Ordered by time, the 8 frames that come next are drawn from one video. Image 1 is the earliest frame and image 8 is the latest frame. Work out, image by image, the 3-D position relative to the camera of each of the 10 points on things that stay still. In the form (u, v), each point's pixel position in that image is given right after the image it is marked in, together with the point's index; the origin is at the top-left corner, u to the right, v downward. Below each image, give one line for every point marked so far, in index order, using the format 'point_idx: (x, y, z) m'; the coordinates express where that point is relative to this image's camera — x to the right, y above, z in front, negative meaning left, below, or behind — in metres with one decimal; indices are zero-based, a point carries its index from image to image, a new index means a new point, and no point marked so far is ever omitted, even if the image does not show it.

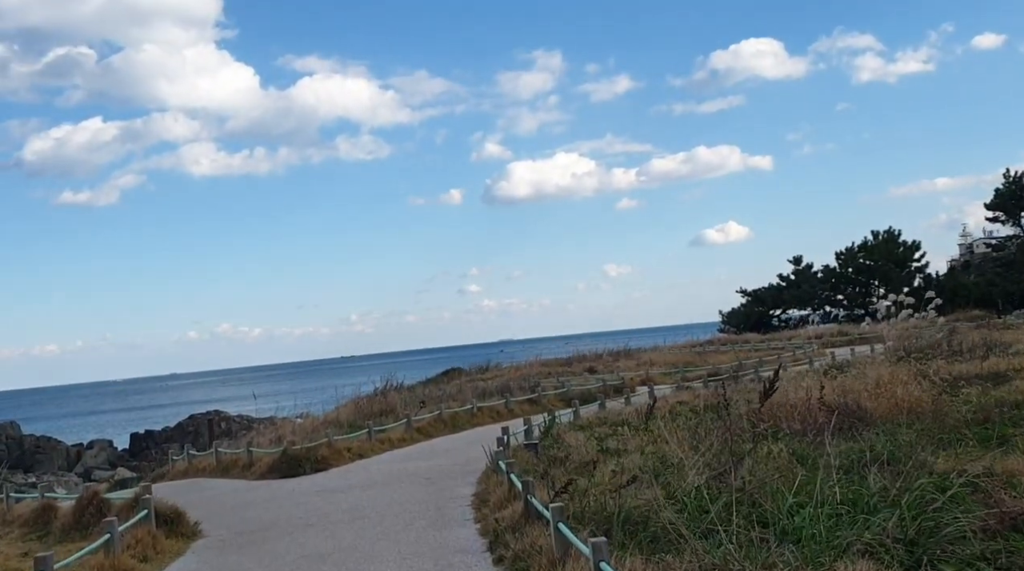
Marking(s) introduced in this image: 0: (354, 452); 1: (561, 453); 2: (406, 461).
0: (-3.0, -3.2, +19.3) m
1: (+0.6, -2.1, +13.2) m
2: (-1.7, -3.0, +17.3) m
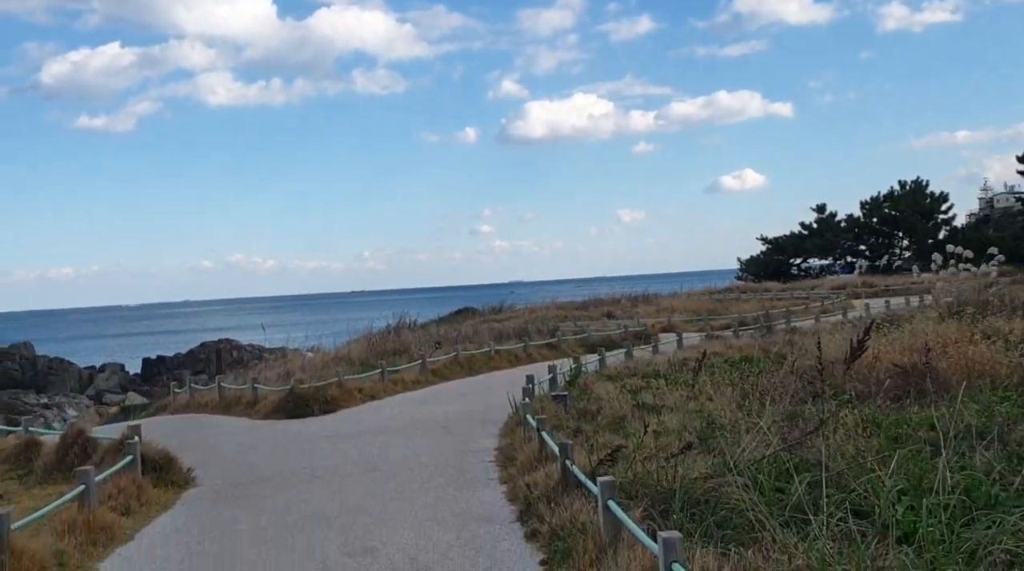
0: (-2.6, -2.0, +18.2) m
1: (+0.9, -1.4, +12.0) m
2: (-1.4, -1.9, +16.2) m
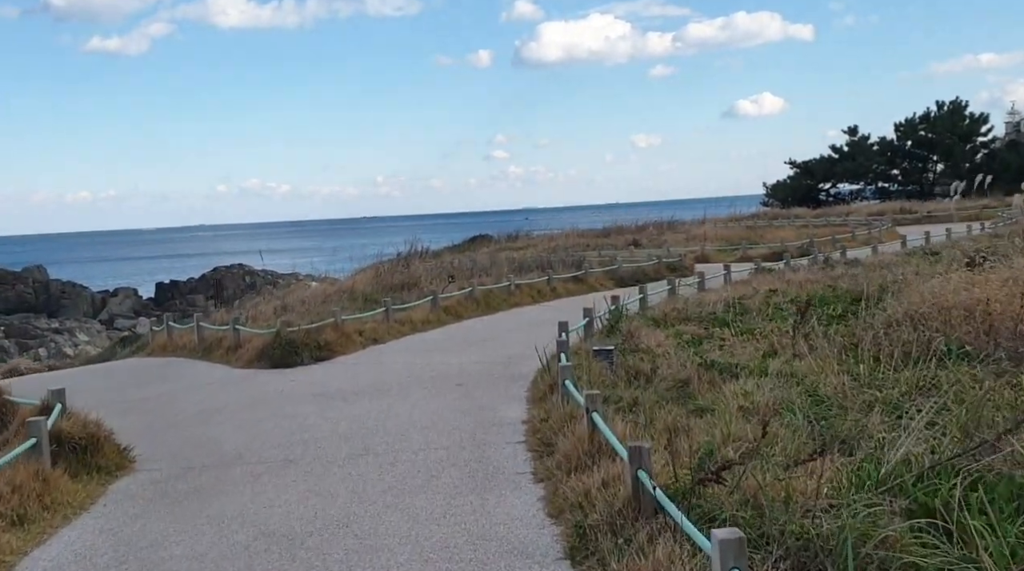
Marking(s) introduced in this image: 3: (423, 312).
0: (-2.2, -0.8, +15.7) m
1: (+1.2, -0.7, +9.5) m
2: (-1.1, -0.9, +13.7) m
3: (-1.5, -0.5, +17.6) m
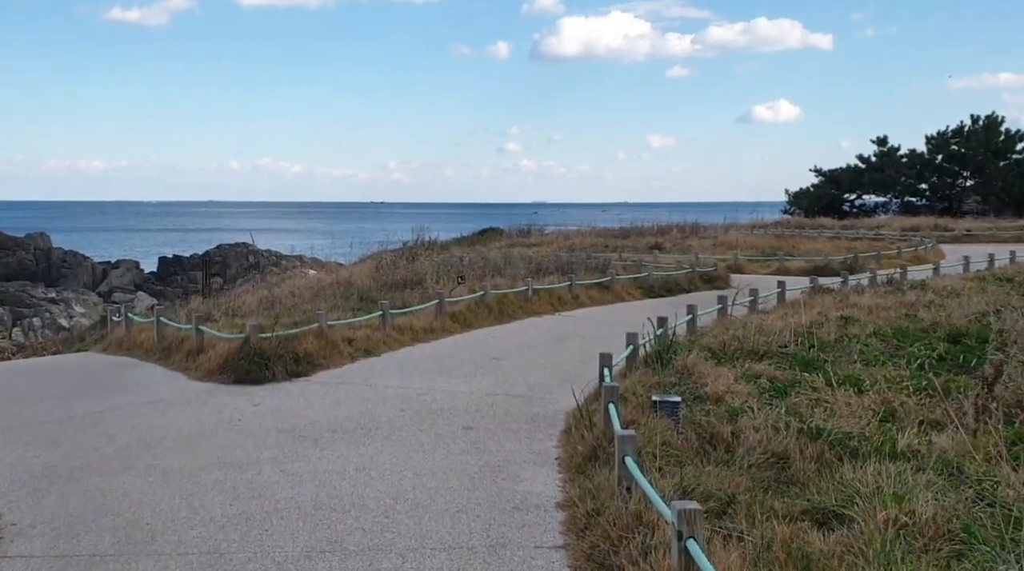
0: (-2.0, -0.8, +13.2) m
1: (+1.4, -0.9, +7.0) m
2: (-0.8, -1.0, +11.2) m
3: (-1.3, -0.5, +15.1) m
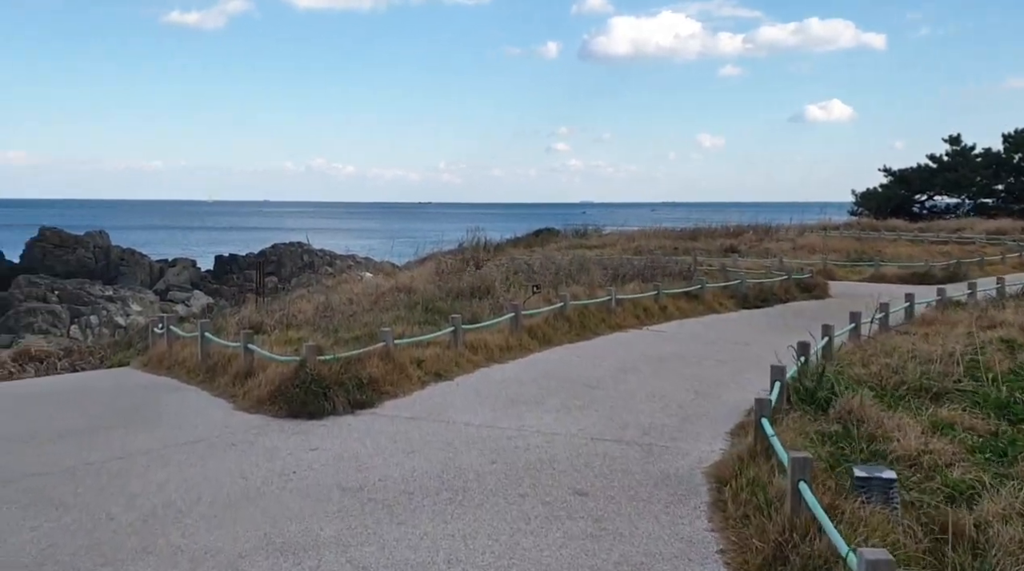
0: (-1.0, -1.0, +11.4) m
1: (+2.2, -1.1, +5.0) m
2: (+0.1, -1.1, +9.4) m
3: (-0.1, -0.7, +13.3) m
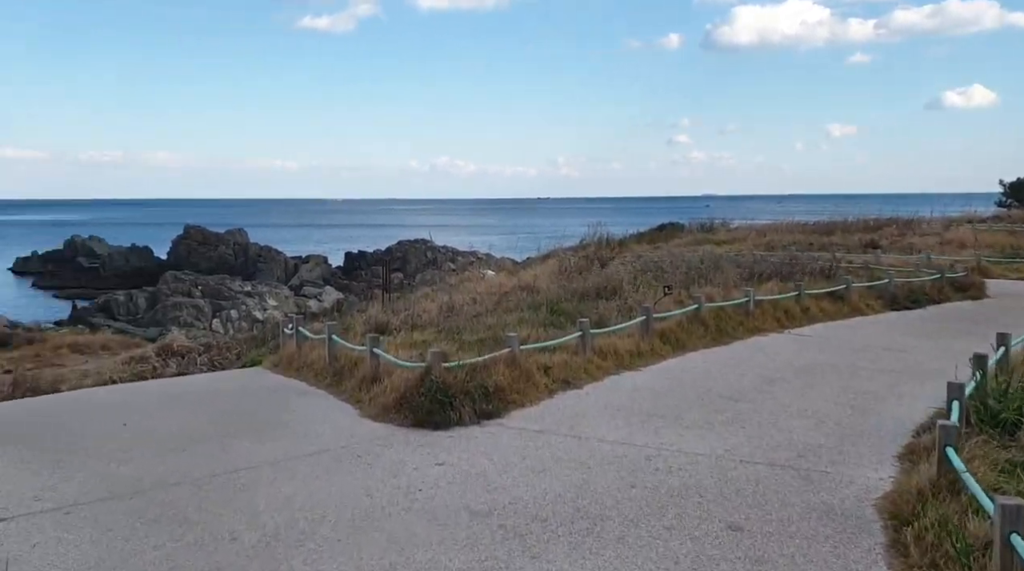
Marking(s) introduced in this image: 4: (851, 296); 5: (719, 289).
0: (+0.4, -1.0, +10.8) m
1: (+2.8, -1.2, +4.1) m
2: (+1.2, -1.2, +8.7) m
3: (+1.5, -0.7, +12.6) m
4: (+5.4, -0.2, +16.4) m
5: (+3.2, -0.1, +16.1) m
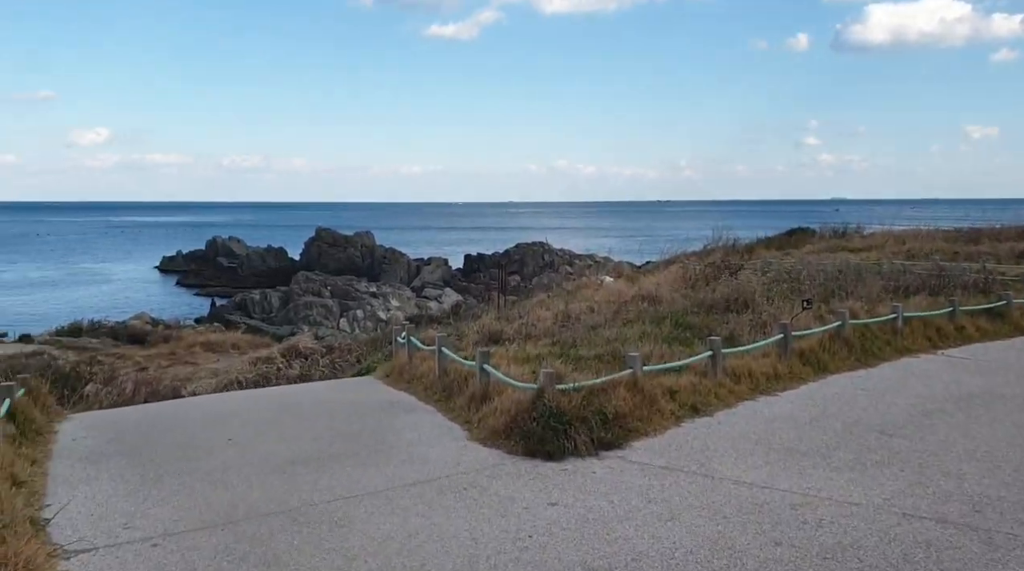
0: (+1.6, -1.1, +9.9) m
1: (+3.2, -1.3, +2.9) m
2: (+2.2, -1.3, +7.6) m
3: (+2.8, -0.9, +11.5) m
4: (+7.2, -0.4, +14.8) m
5: (+5.0, -0.3, +14.8) m
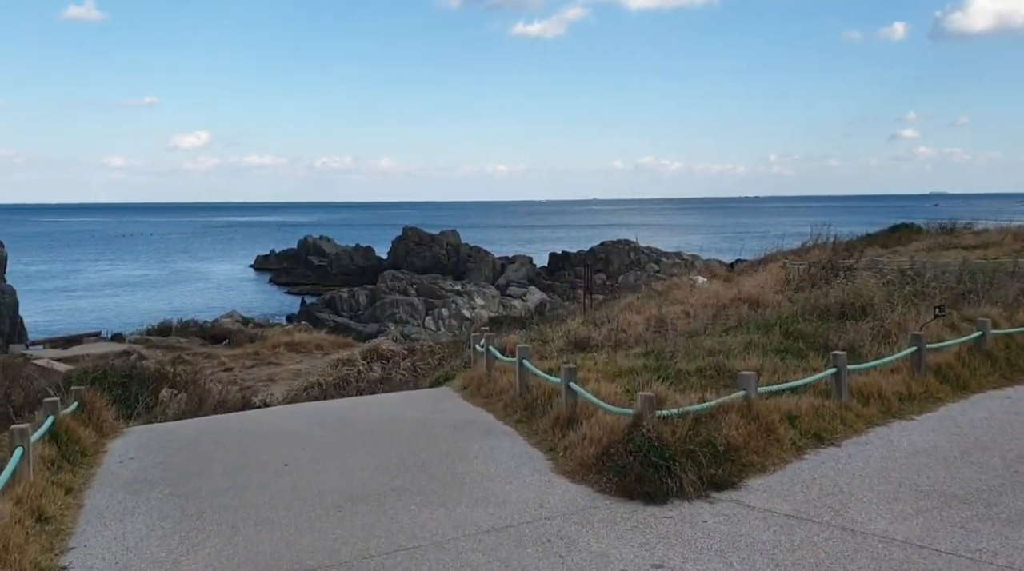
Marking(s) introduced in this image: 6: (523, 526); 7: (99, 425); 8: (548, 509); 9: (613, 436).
0: (+2.3, -1.2, +8.4) m
1: (+3.3, -1.4, +1.3) m
2: (+2.7, -1.4, +6.1) m
3: (+3.7, -0.9, +9.9) m
4: (+8.3, -0.4, +12.9) m
5: (+6.1, -0.3, +13.0) m
6: (+0.1, -1.6, +6.9) m
7: (-4.5, -1.5, +11.2) m
8: (+0.2, -1.6, +7.3) m
9: (+0.7, -1.1, +7.9) m
